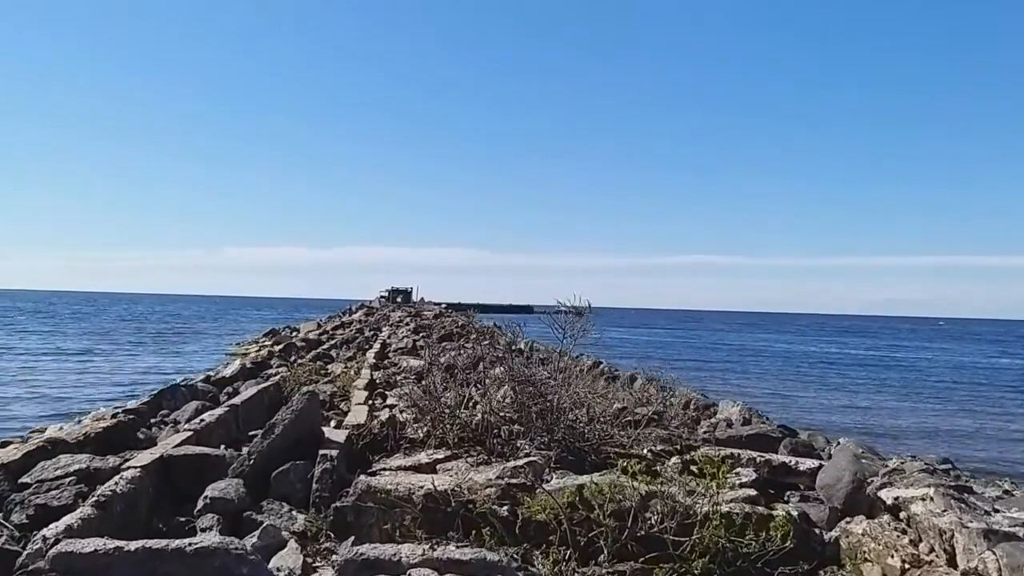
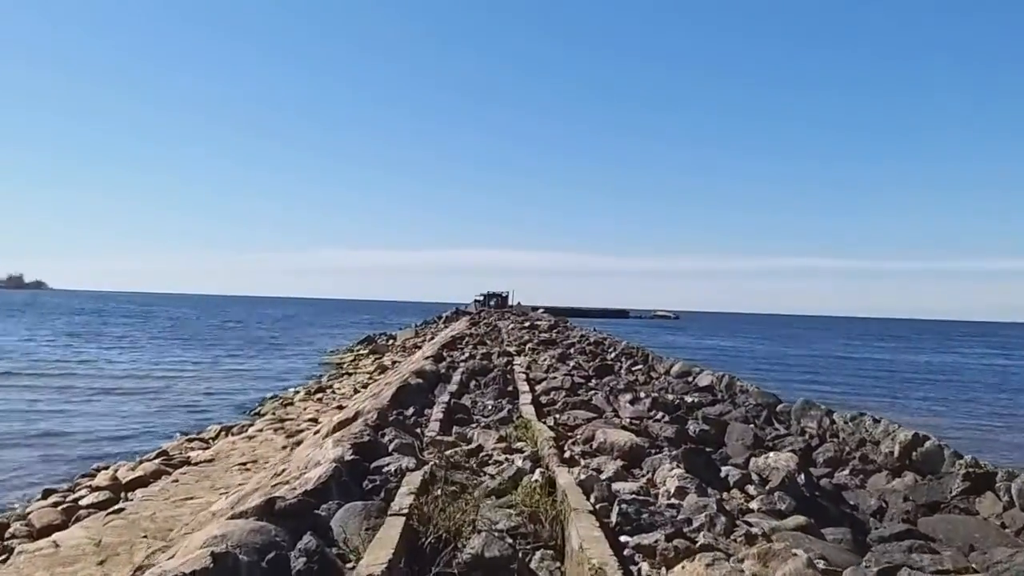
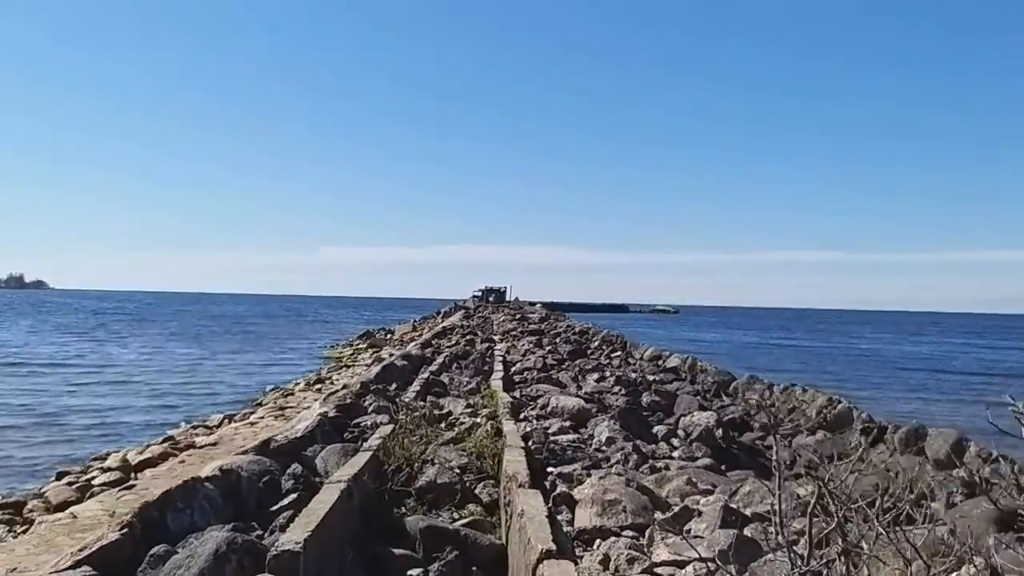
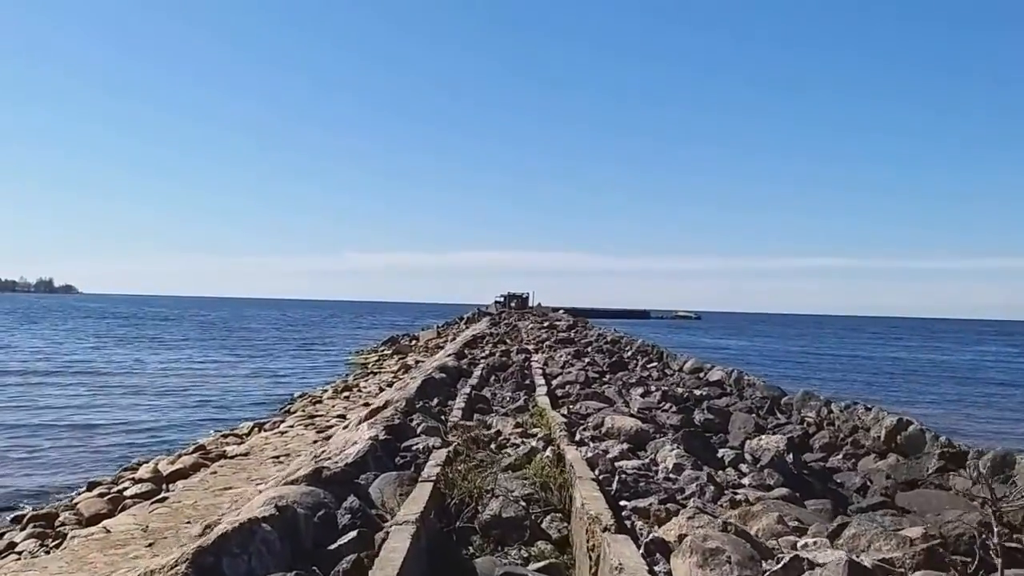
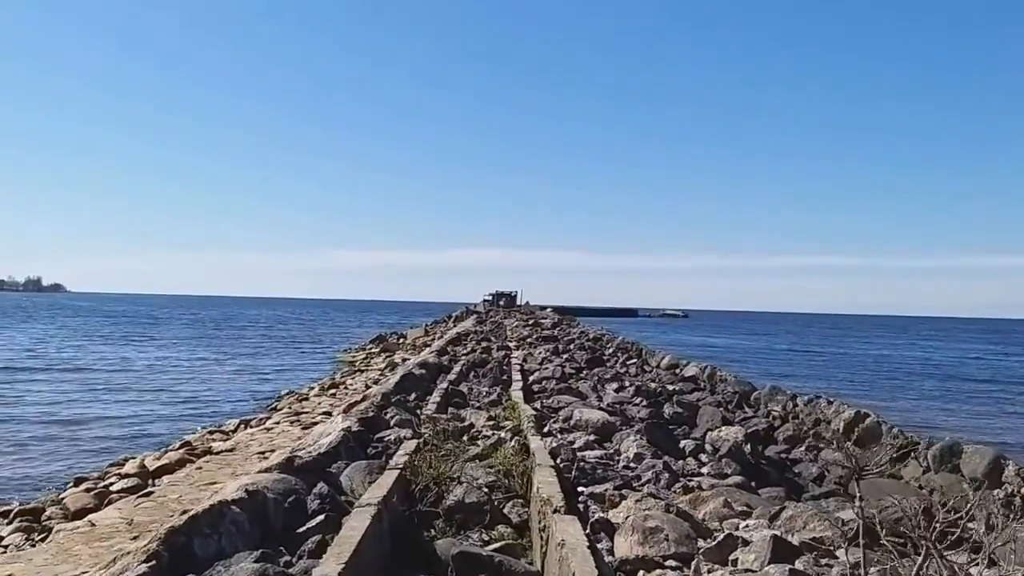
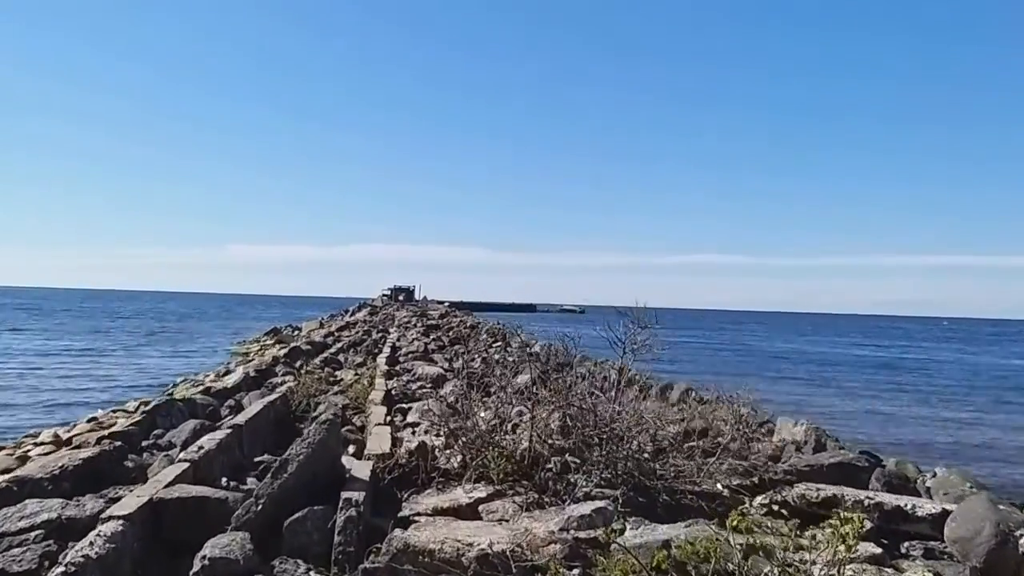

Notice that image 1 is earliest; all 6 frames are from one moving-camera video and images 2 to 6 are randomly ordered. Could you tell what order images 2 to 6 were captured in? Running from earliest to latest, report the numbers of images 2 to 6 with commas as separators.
6, 3, 5, 4, 2
